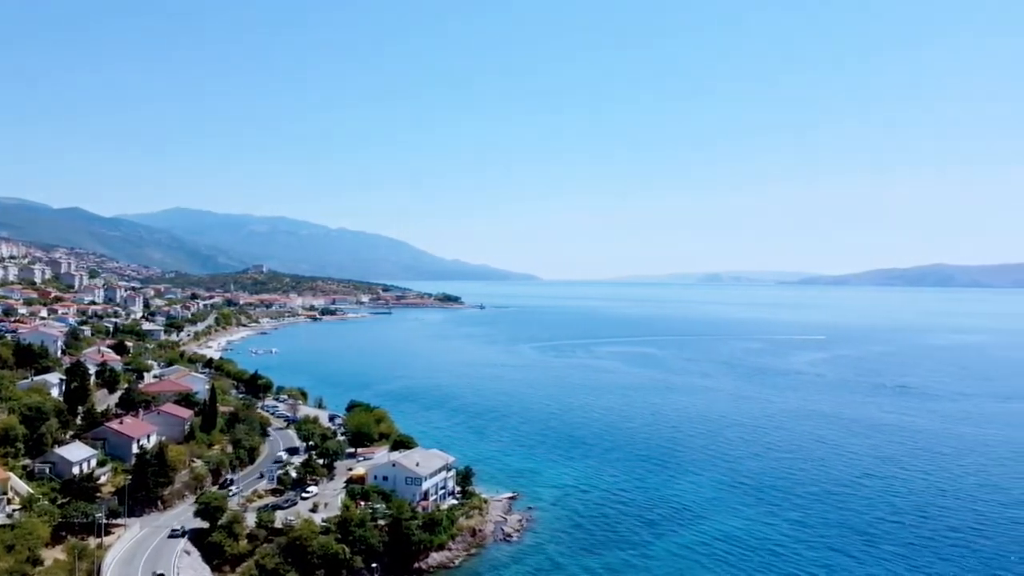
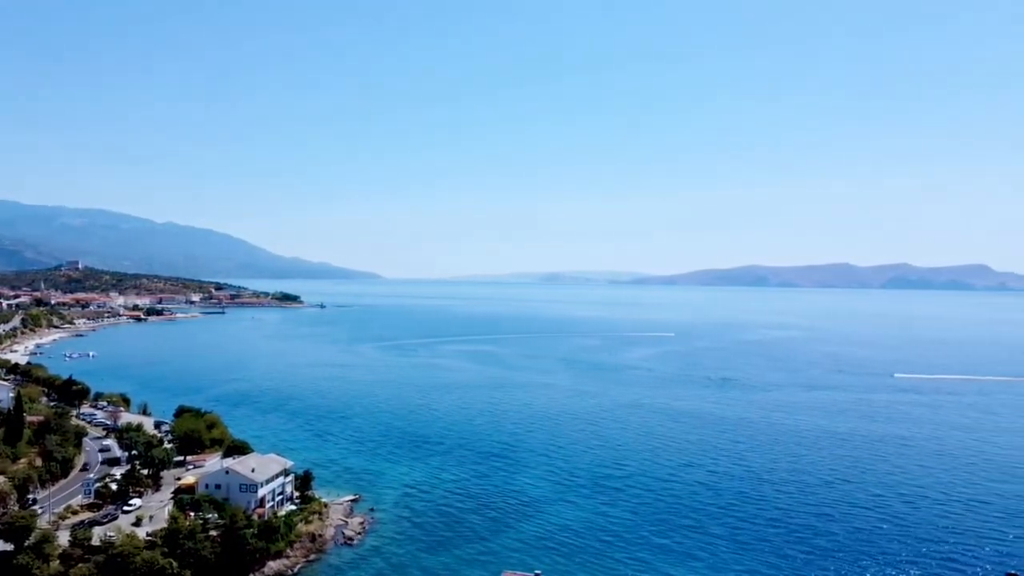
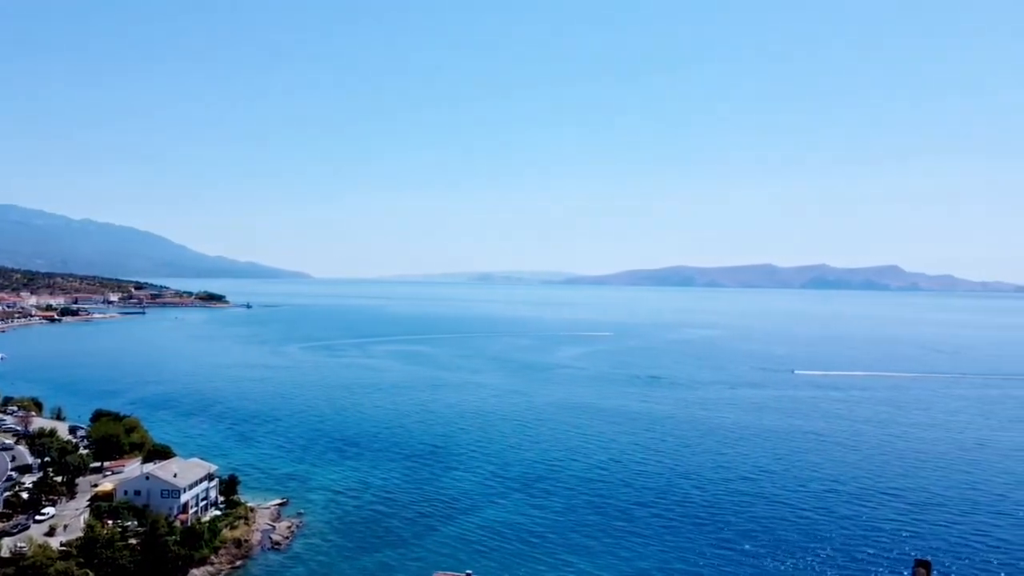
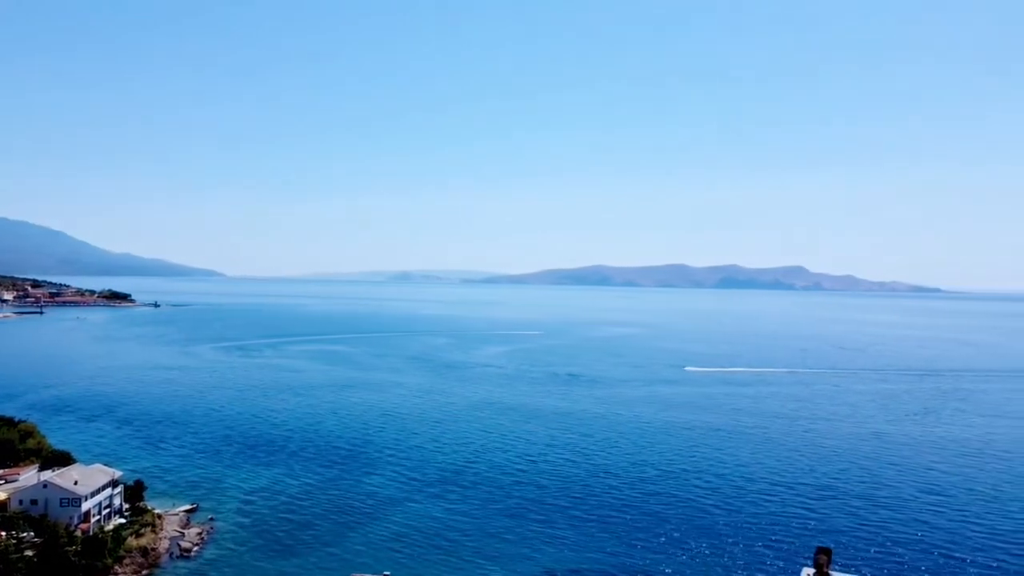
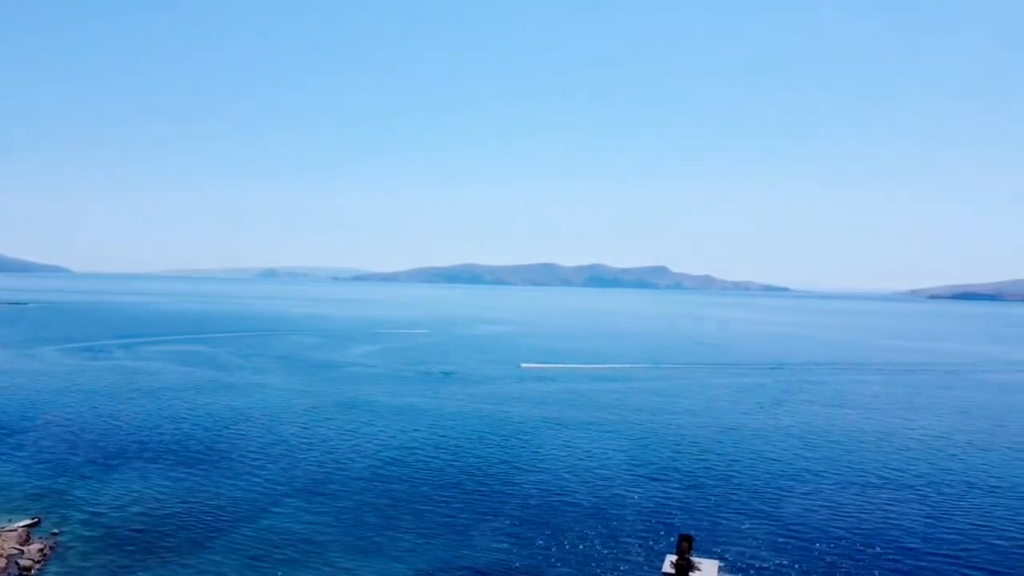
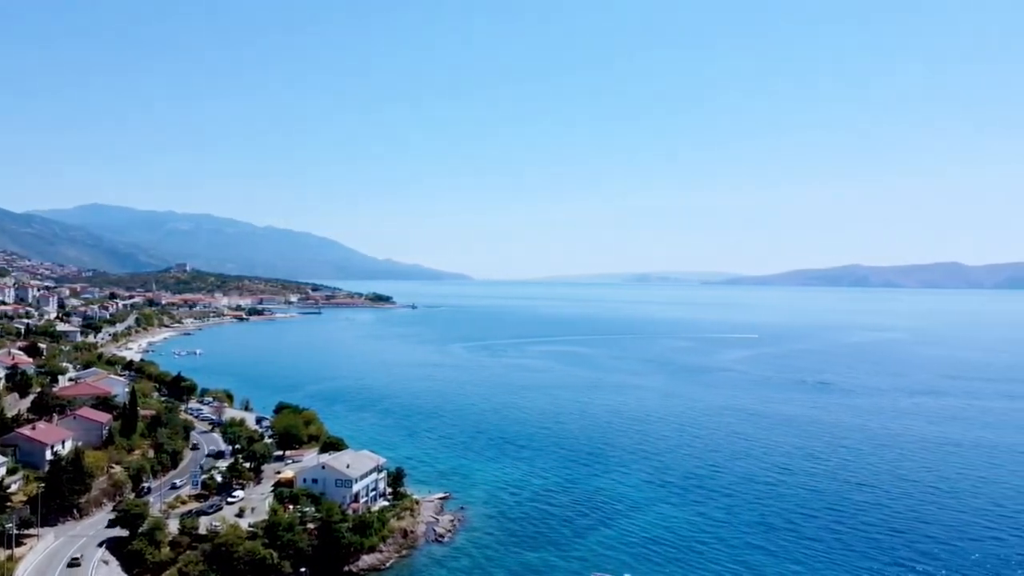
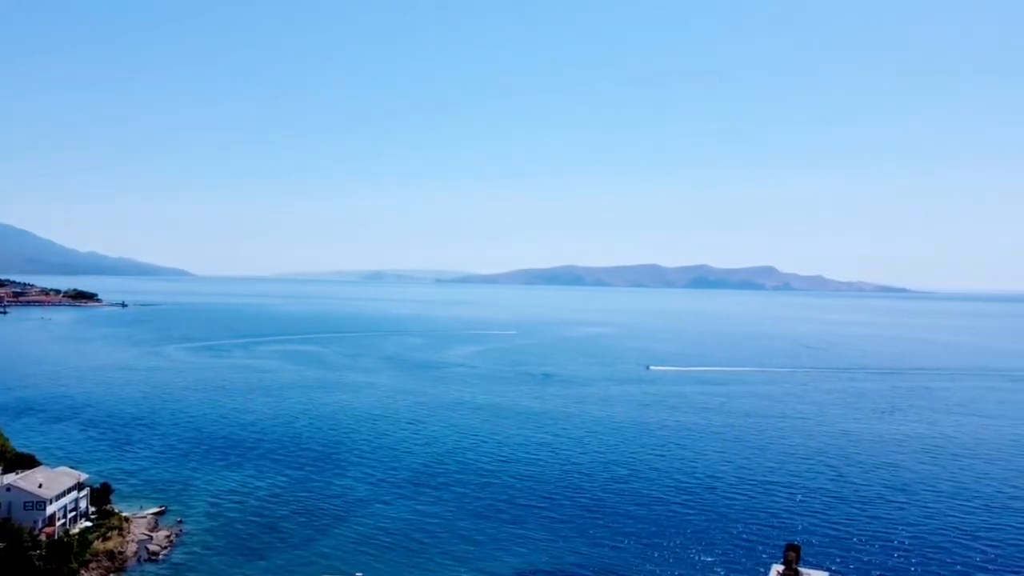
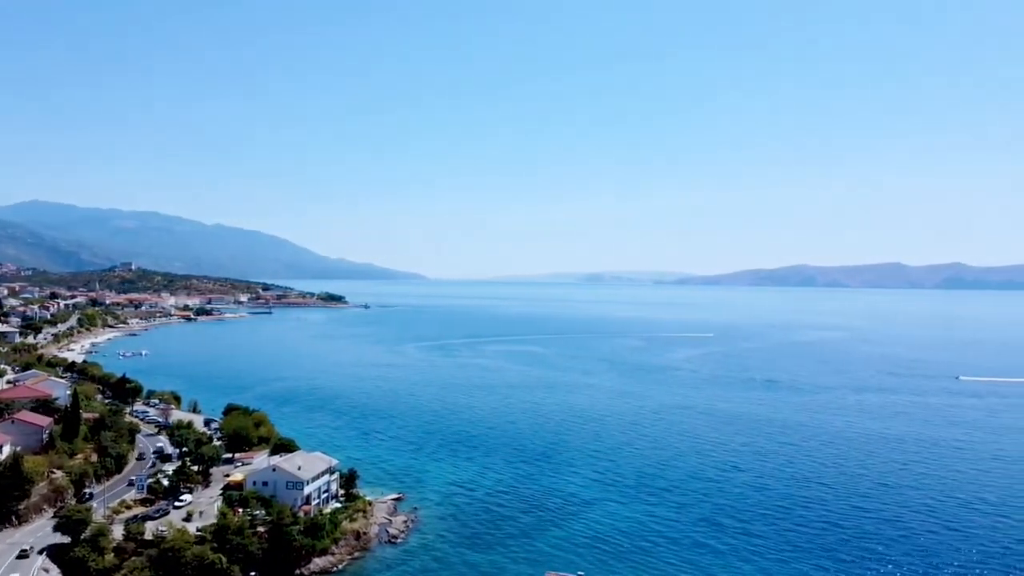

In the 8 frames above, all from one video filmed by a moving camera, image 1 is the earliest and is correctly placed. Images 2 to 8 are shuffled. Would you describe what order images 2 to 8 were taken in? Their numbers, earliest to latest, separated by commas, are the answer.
6, 8, 2, 3, 4, 7, 5
